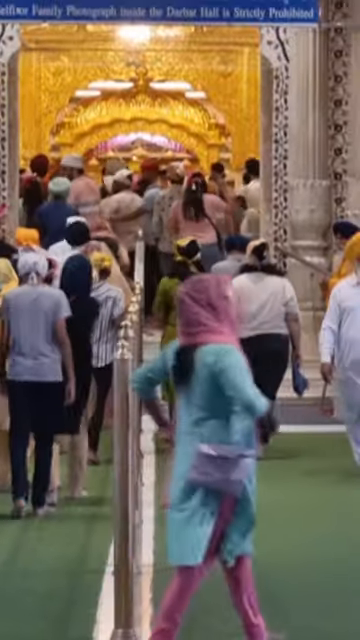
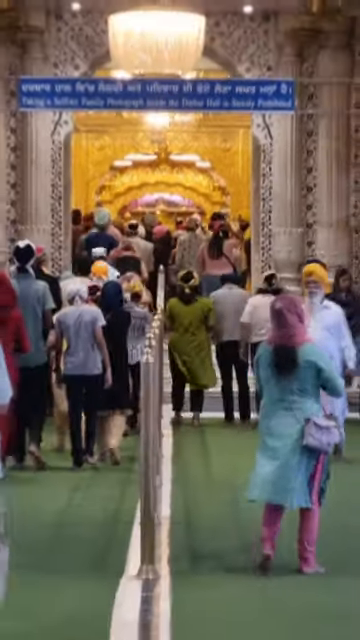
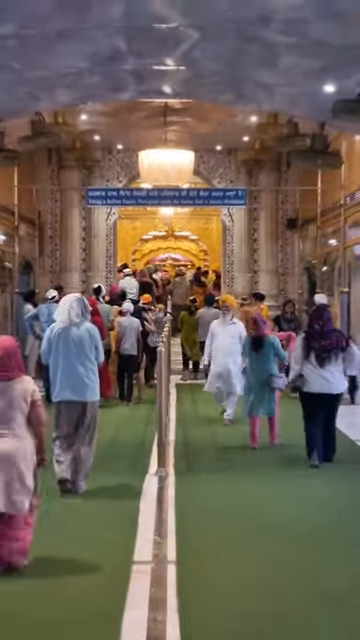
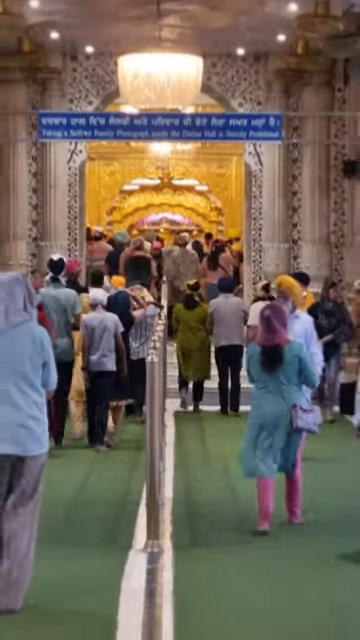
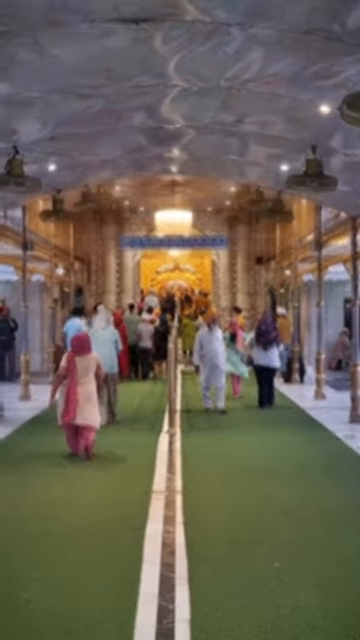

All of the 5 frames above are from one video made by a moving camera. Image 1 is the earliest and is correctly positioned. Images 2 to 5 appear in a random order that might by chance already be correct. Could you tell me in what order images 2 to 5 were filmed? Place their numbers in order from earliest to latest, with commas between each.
2, 4, 3, 5
